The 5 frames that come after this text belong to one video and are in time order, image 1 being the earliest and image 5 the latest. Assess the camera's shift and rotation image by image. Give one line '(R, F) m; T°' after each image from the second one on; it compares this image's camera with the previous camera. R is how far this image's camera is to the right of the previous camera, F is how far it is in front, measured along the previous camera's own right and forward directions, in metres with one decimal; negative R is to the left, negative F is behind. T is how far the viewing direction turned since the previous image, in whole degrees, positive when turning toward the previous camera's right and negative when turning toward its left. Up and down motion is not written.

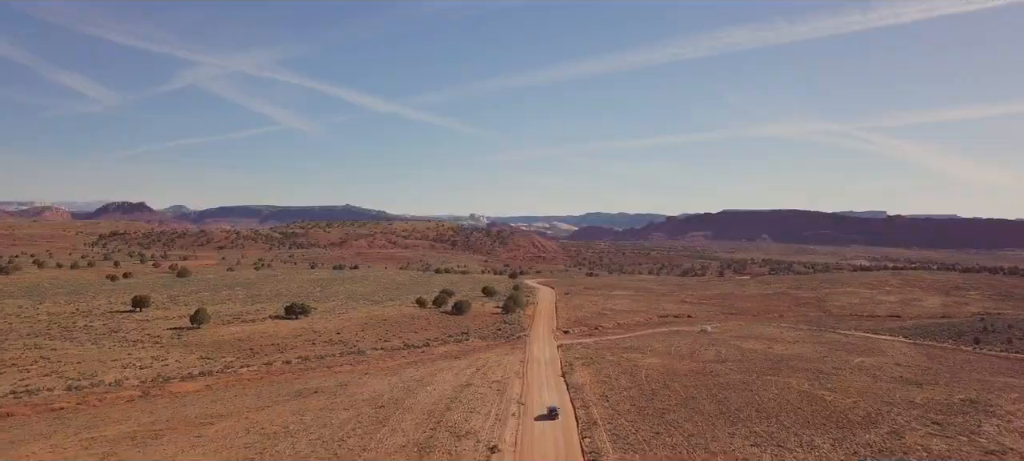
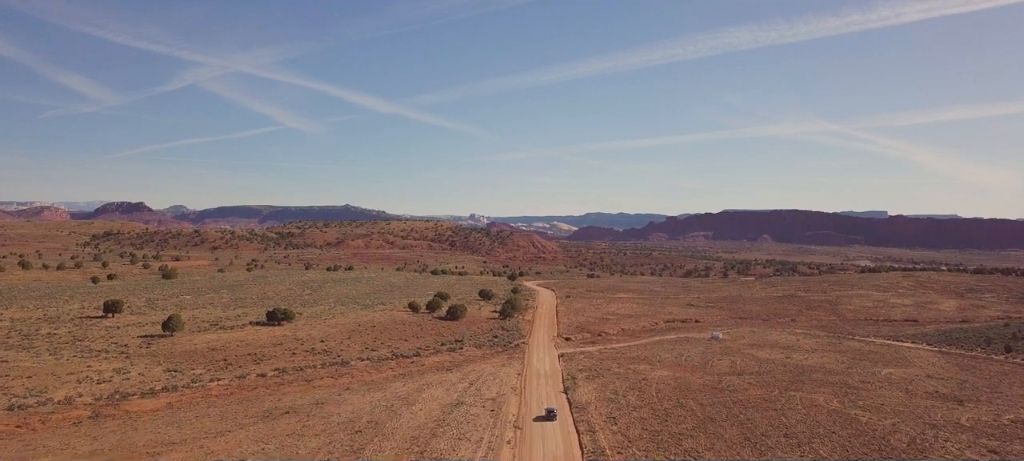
(+0.2, +3.6) m; 0°
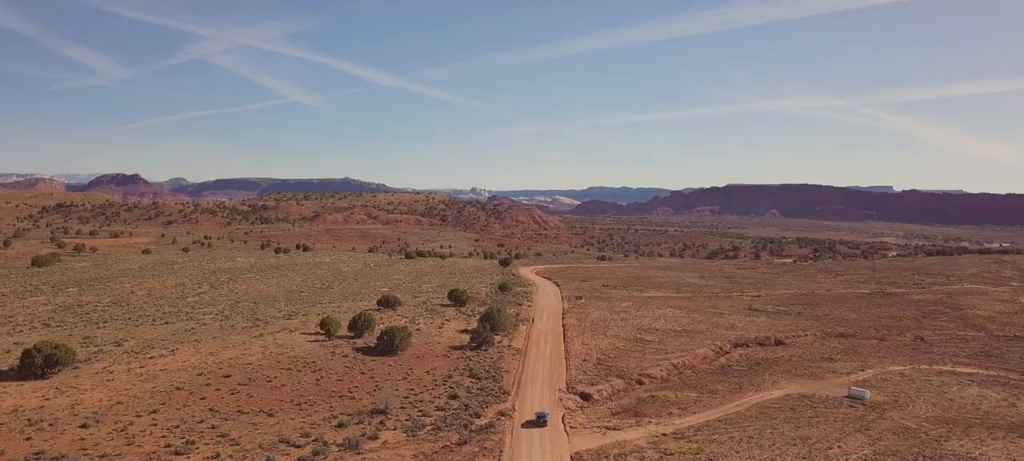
(+1.7, +24.4) m; 0°
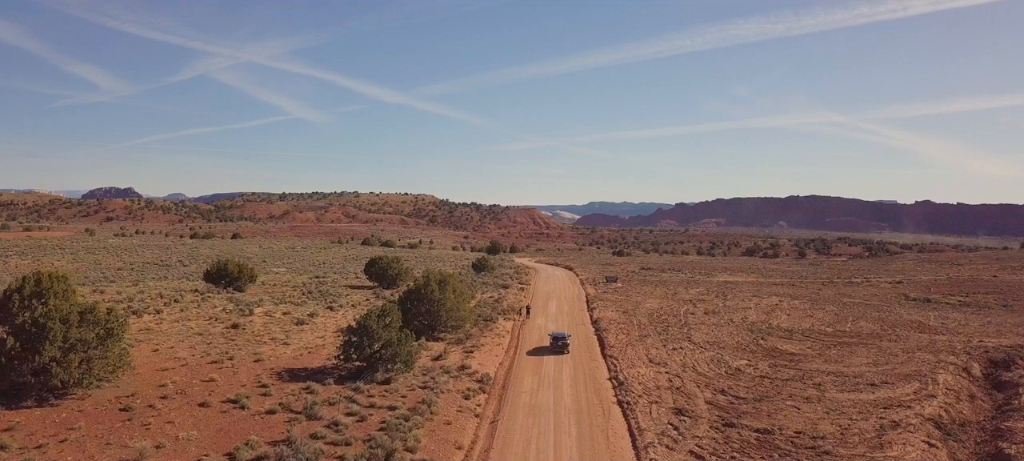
(+1.3, +24.1) m; 0°
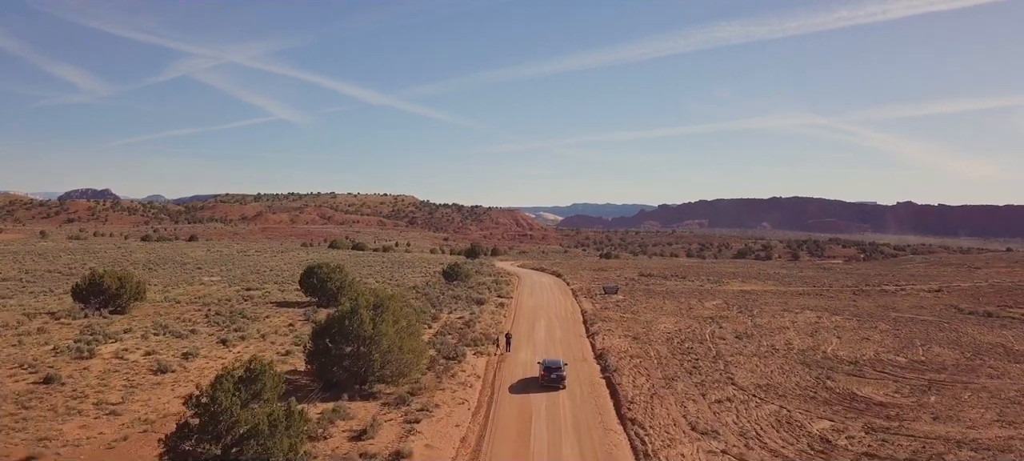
(+0.3, +5.6) m; +2°
